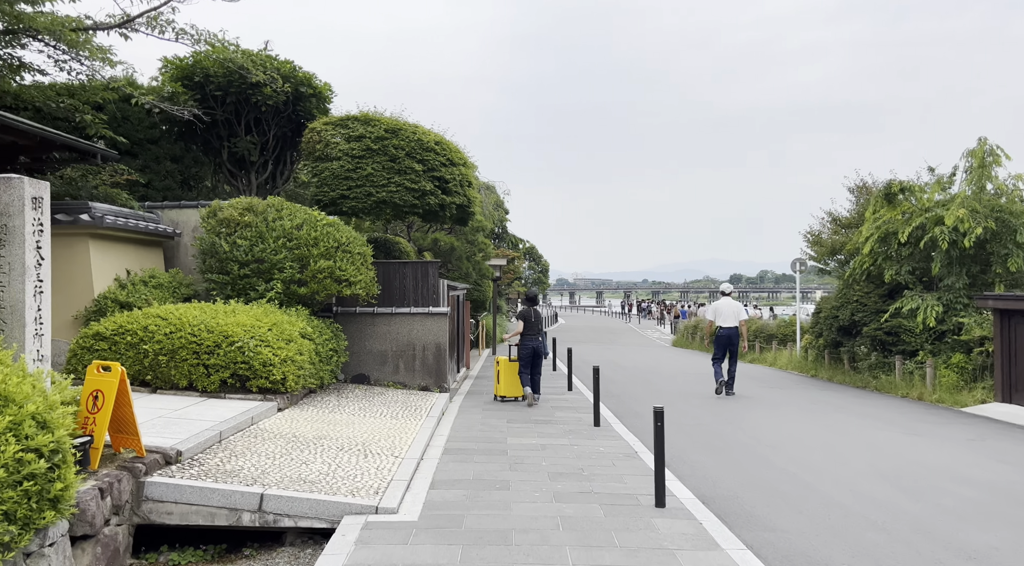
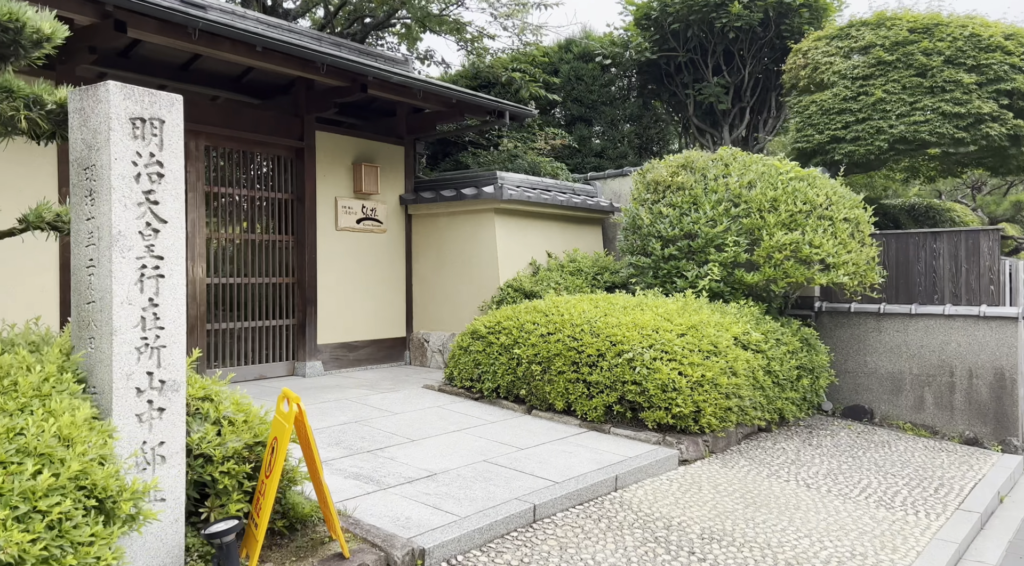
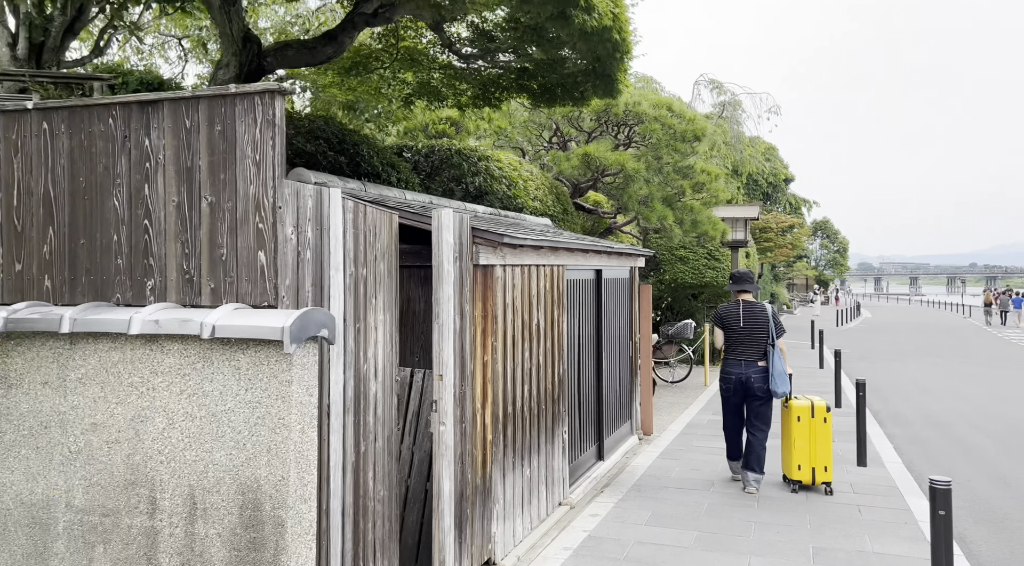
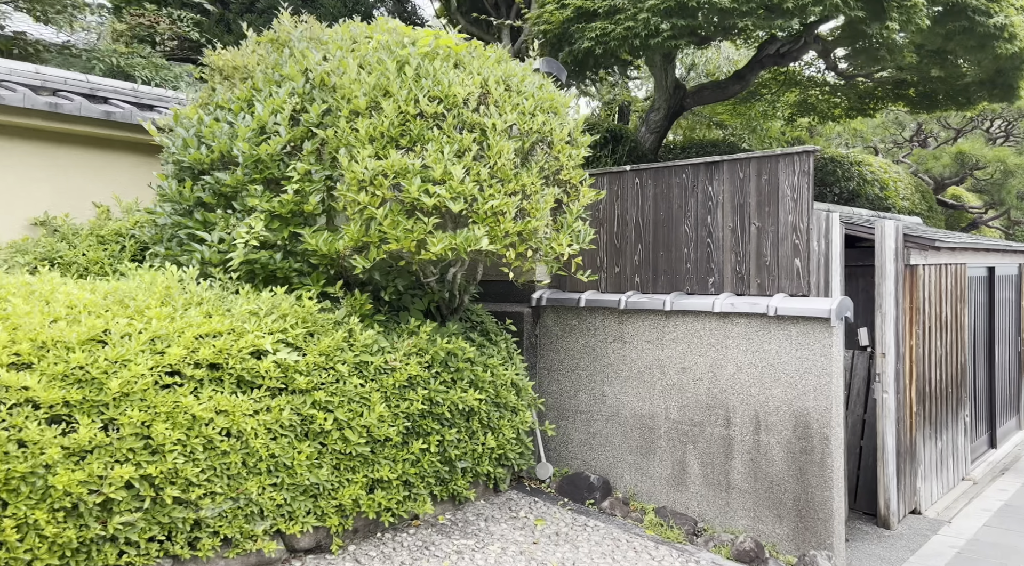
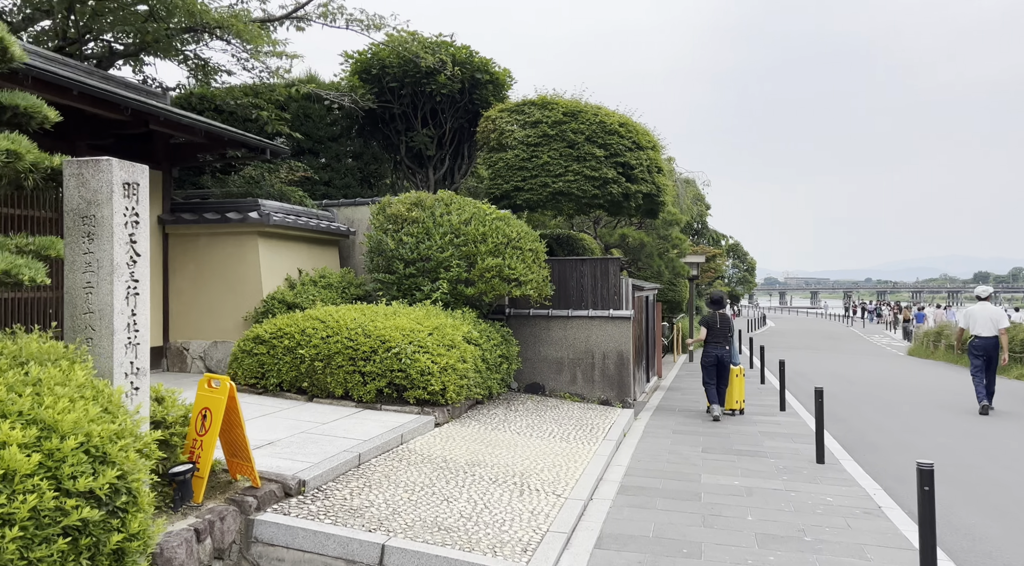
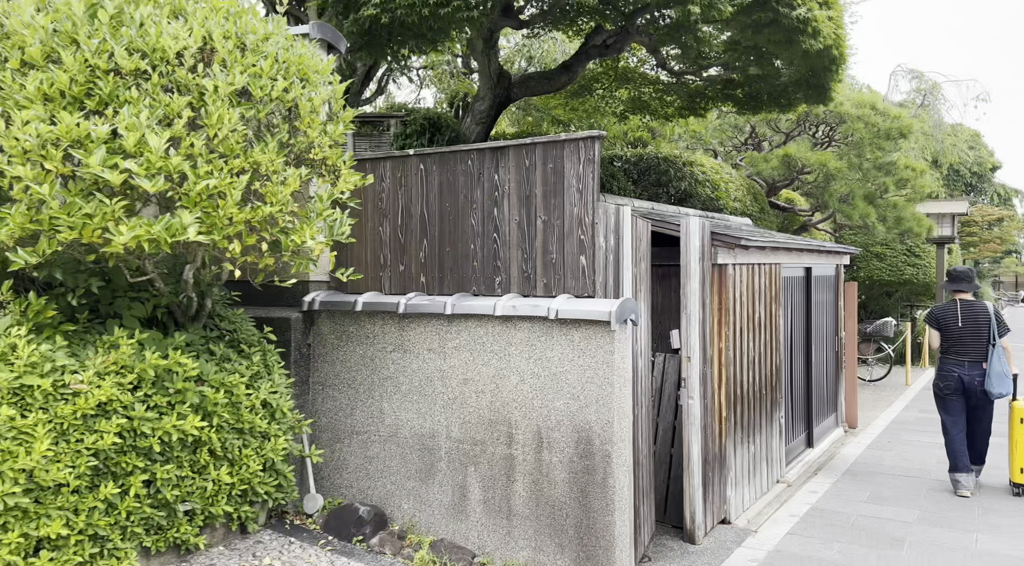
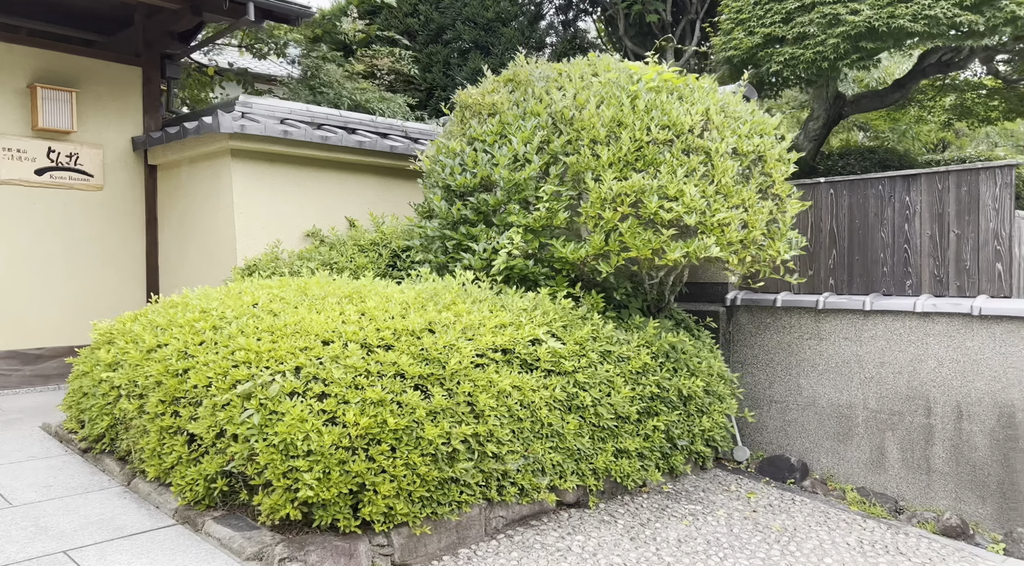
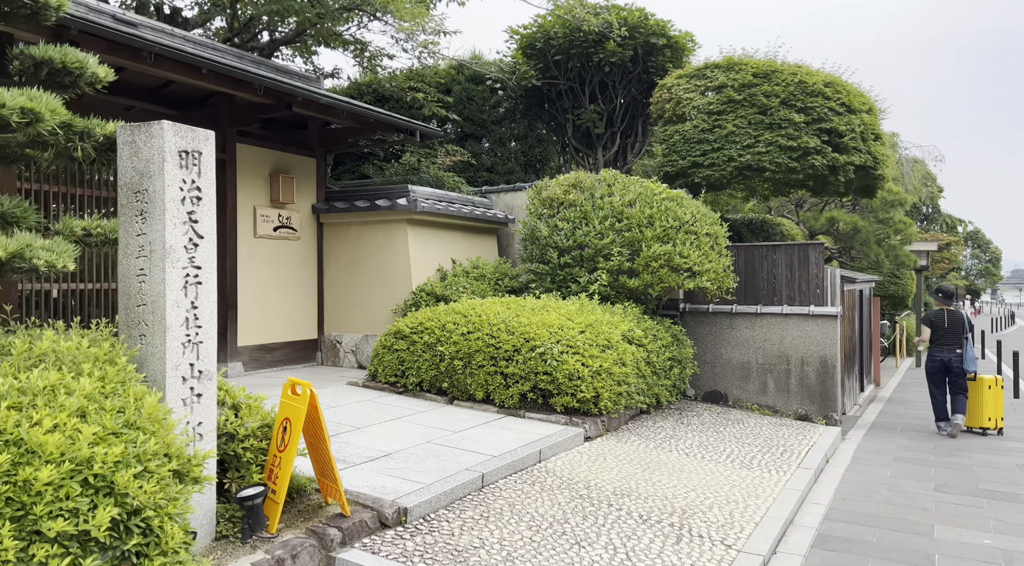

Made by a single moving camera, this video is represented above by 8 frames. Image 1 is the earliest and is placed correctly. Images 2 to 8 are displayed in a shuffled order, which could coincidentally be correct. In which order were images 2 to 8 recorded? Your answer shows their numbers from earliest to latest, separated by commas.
5, 8, 2, 7, 4, 6, 3
